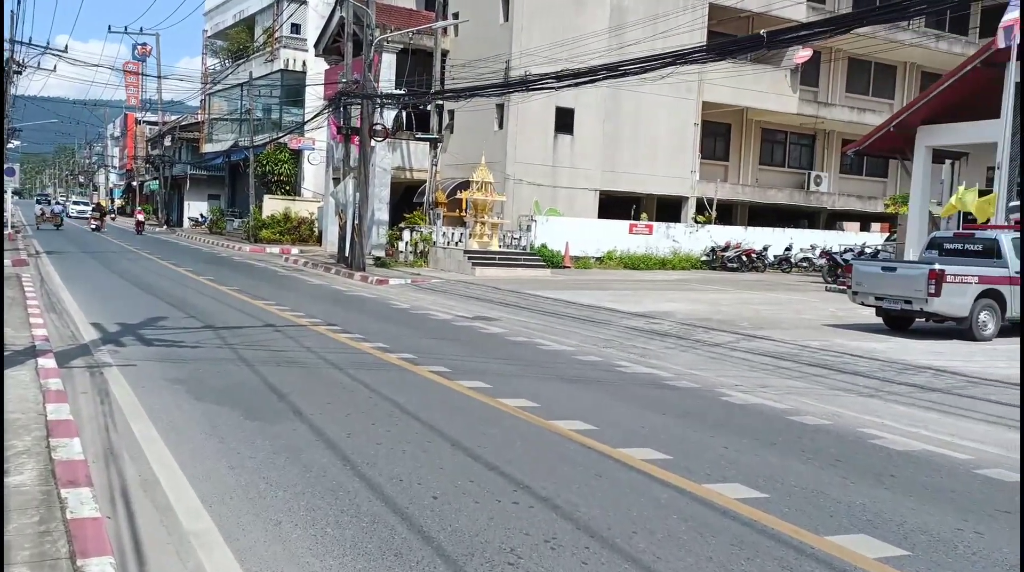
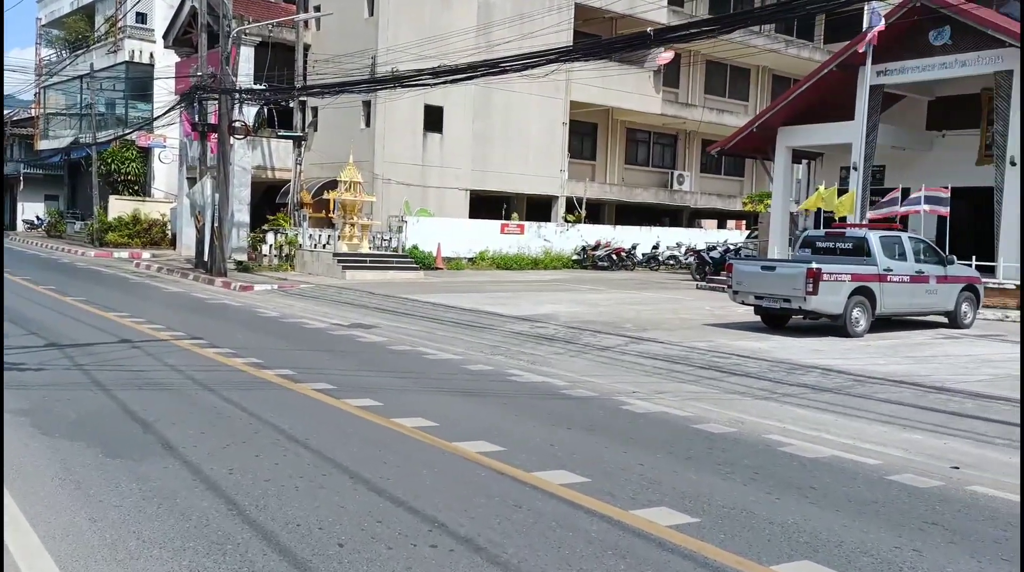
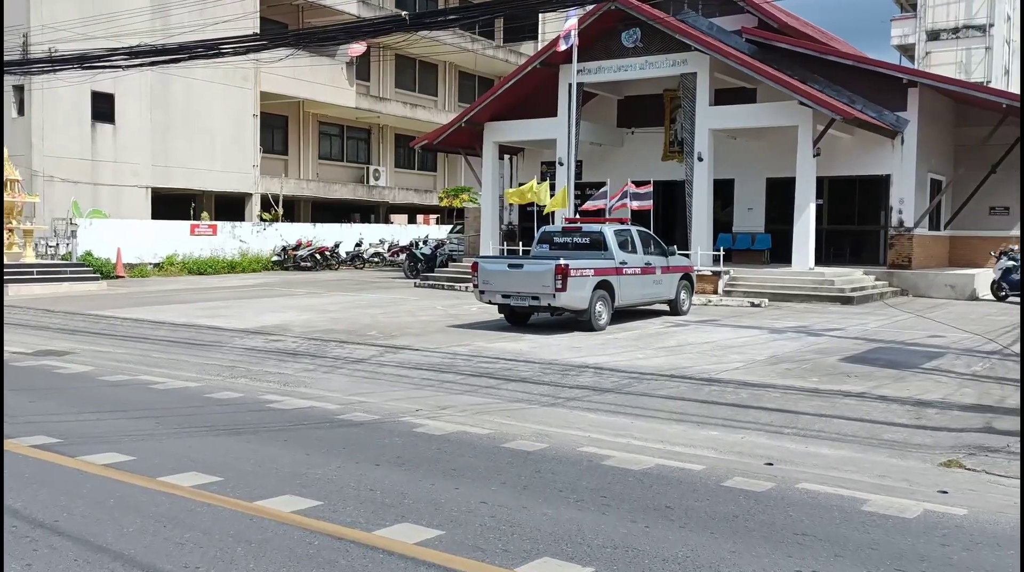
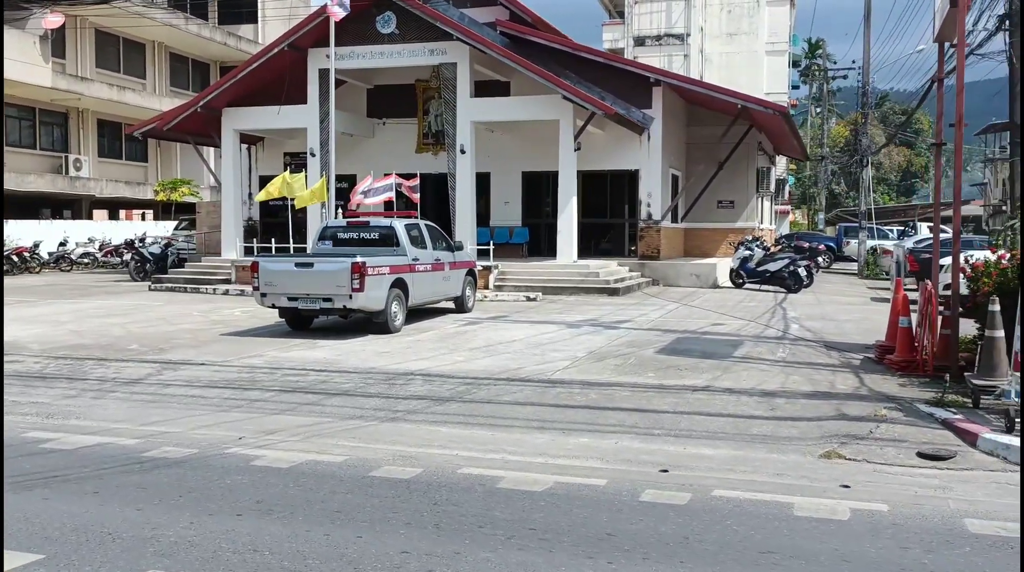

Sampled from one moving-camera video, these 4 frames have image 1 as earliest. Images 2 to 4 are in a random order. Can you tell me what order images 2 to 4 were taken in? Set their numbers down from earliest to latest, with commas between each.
2, 3, 4
